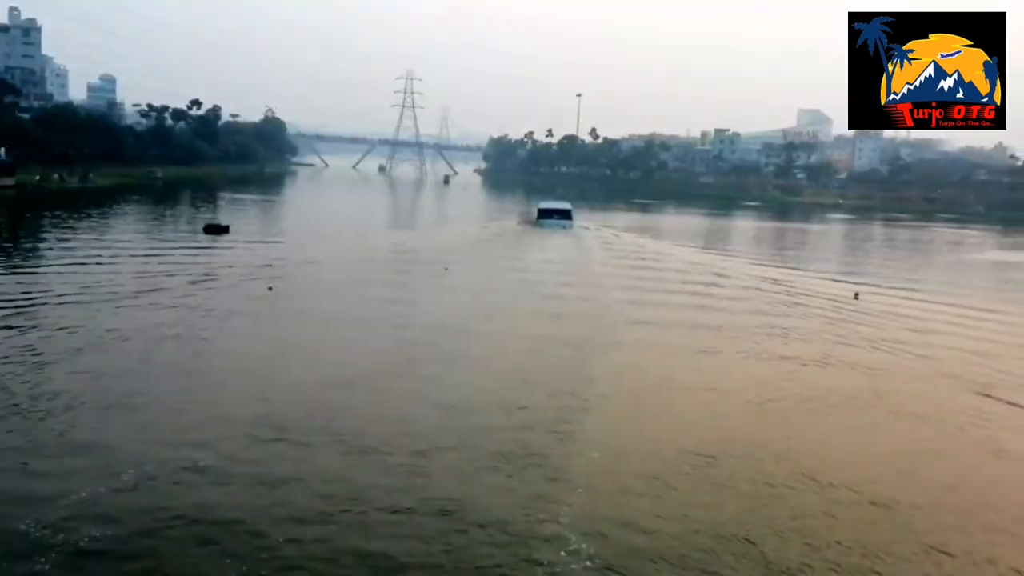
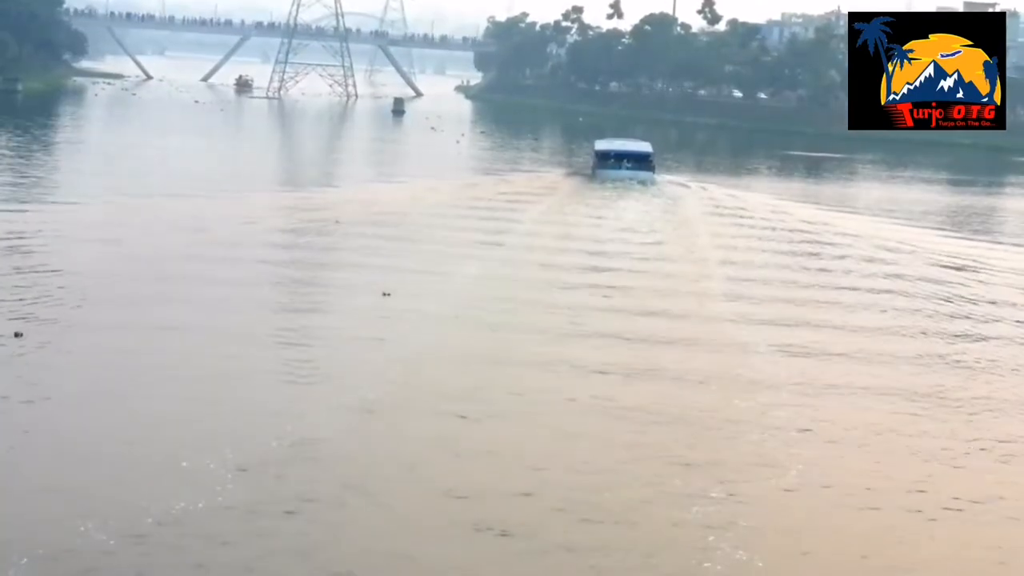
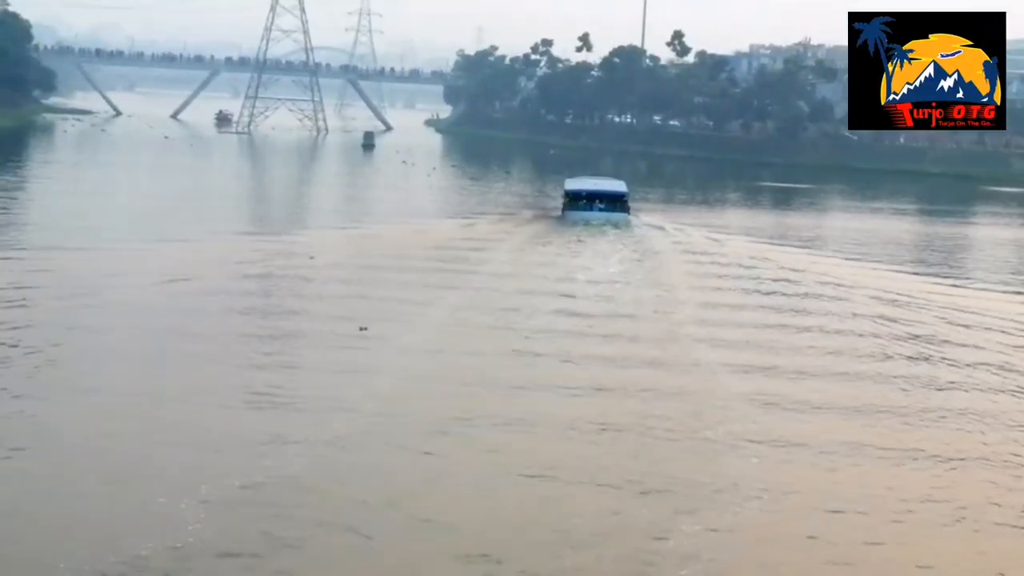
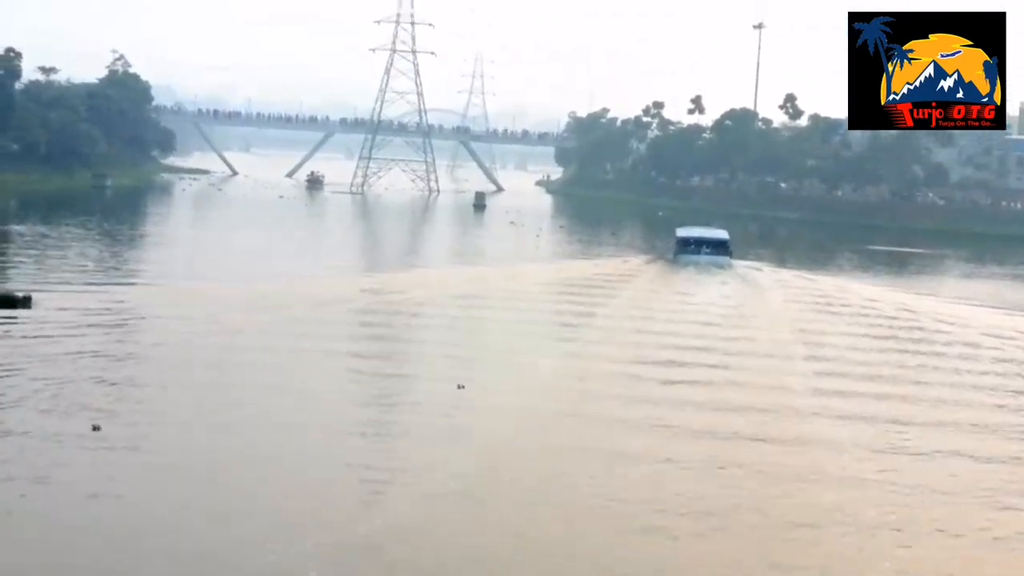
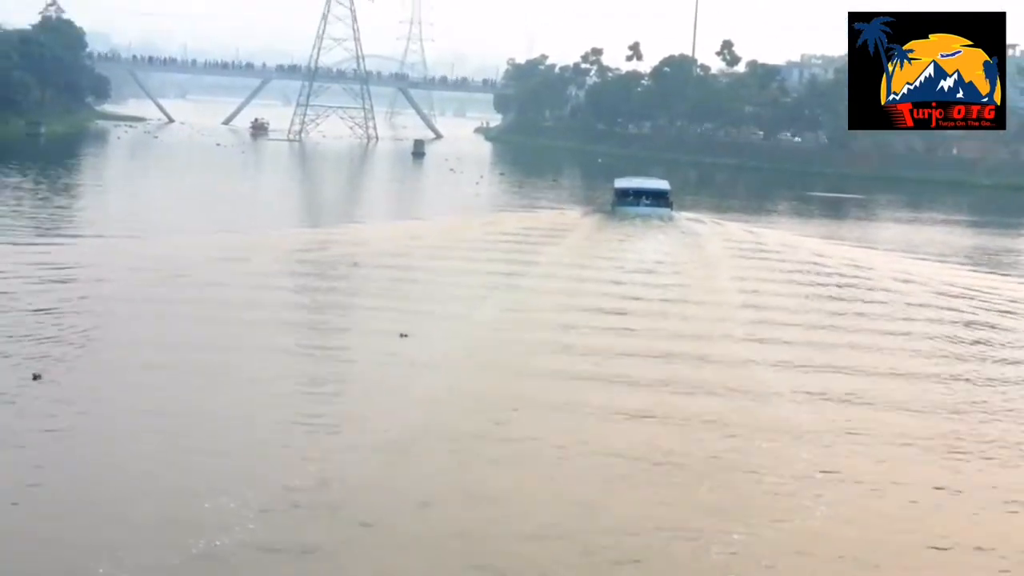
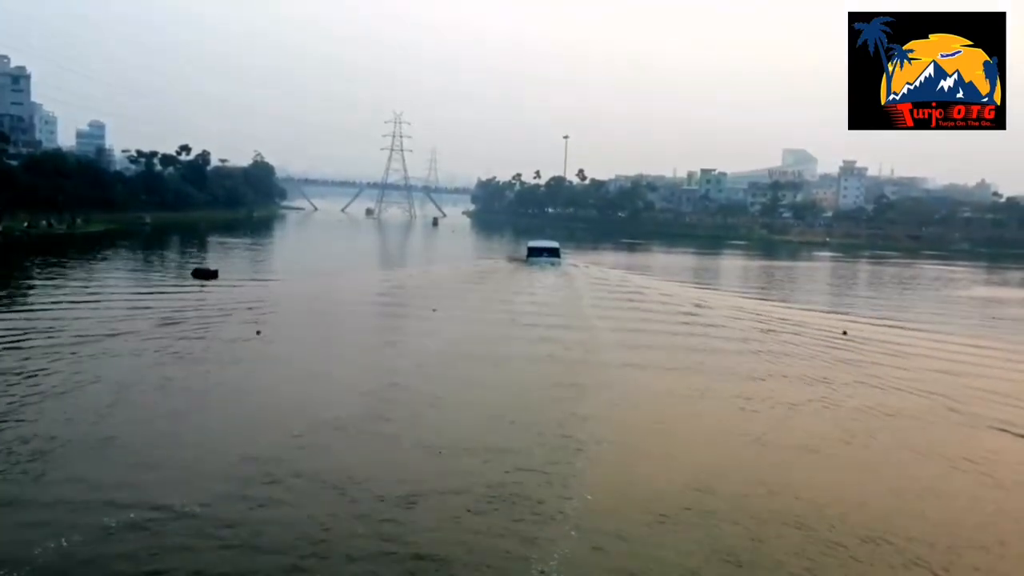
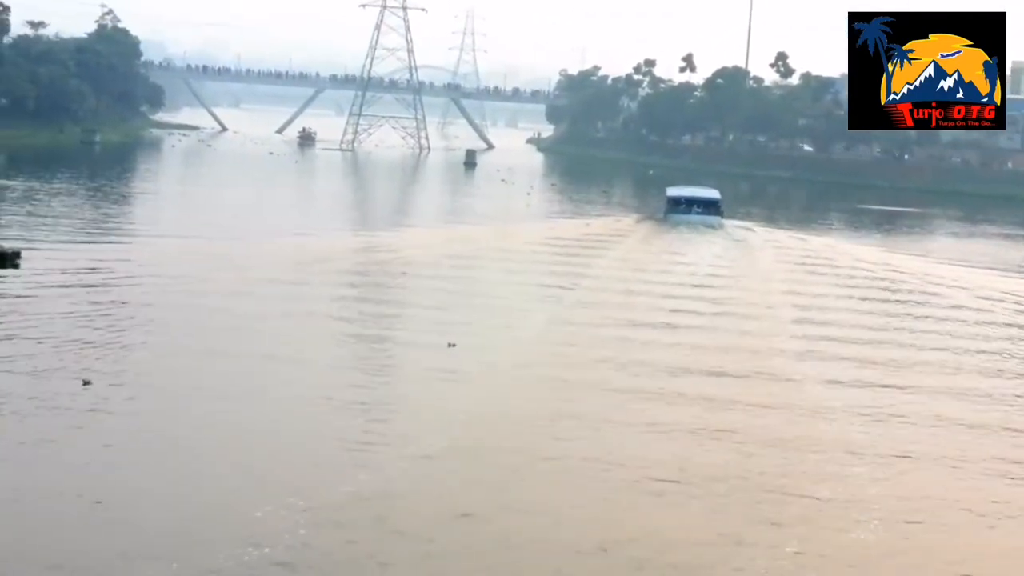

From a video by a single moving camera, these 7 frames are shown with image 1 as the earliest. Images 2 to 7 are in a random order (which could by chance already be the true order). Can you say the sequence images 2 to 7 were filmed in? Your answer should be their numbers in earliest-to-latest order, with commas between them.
6, 3, 2, 5, 7, 4
